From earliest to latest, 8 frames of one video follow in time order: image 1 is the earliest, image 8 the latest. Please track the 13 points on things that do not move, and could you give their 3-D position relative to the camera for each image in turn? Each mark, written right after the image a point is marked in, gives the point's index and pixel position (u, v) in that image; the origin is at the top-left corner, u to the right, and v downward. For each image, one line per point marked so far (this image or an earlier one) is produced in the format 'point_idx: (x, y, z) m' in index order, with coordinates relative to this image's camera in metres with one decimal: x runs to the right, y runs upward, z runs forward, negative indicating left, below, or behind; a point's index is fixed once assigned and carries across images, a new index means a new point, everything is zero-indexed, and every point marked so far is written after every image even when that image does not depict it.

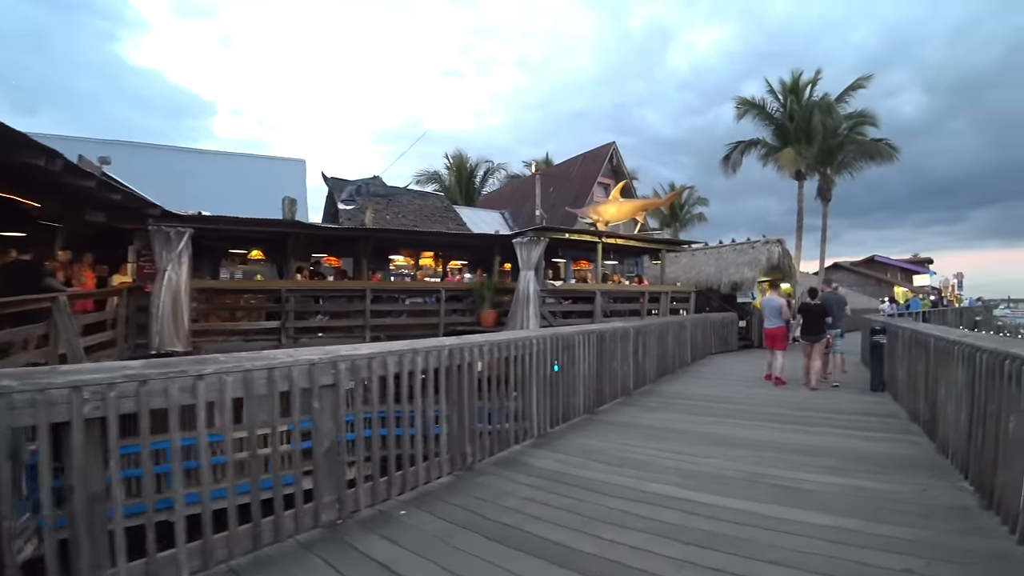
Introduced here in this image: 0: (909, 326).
0: (+5.2, -0.5, +7.9) m
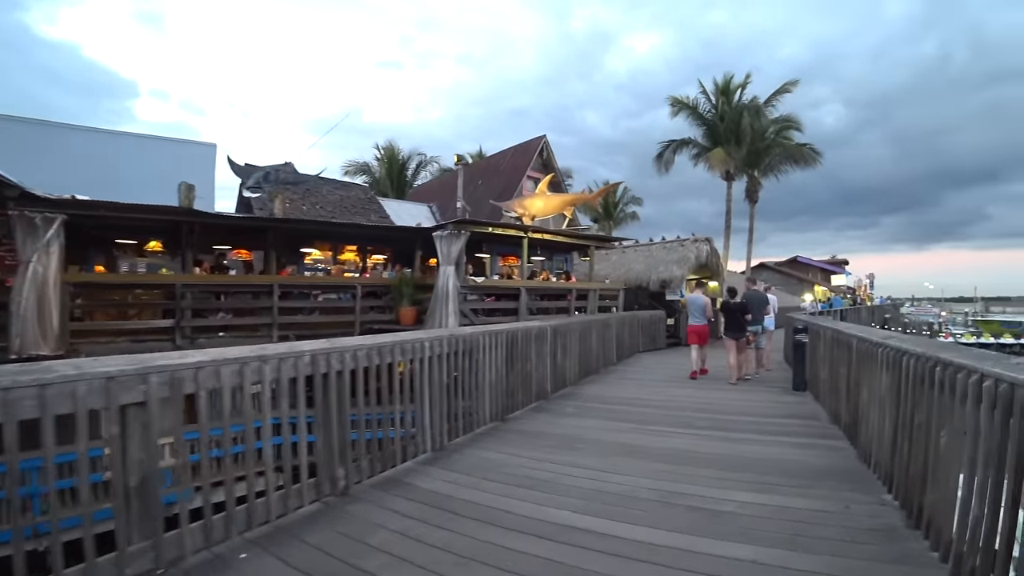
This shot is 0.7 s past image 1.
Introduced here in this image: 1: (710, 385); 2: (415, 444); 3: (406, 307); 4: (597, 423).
0: (+4.0, -0.5, +7.5) m
1: (+3.5, -1.7, +10.5) m
2: (-0.9, -1.5, +5.8) m
3: (-2.7, -0.5, +15.3) m
4: (+1.0, -1.6, +7.2) m
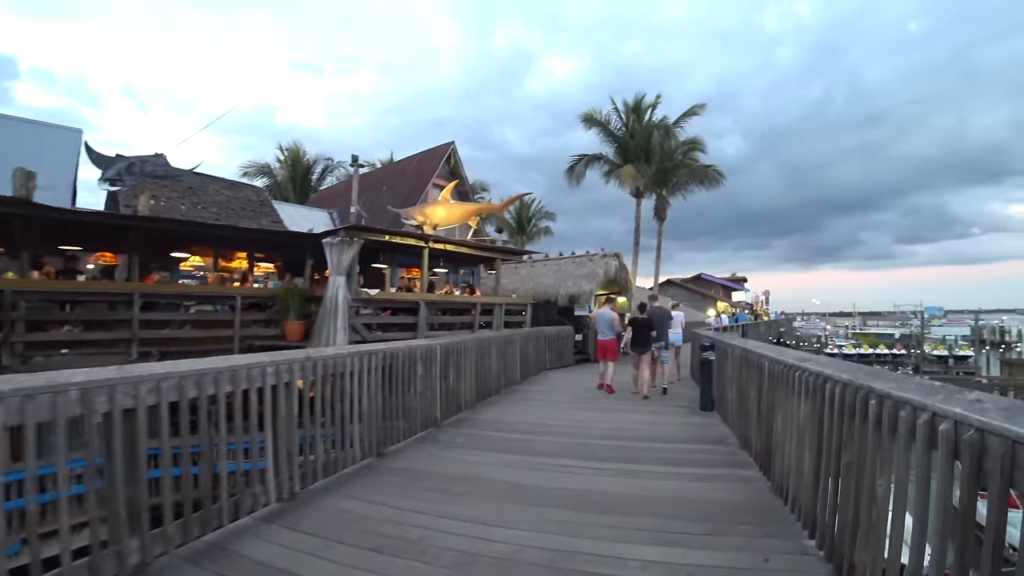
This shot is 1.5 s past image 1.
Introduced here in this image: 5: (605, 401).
0: (+2.6, -0.7, +7.0) m
1: (+1.7, -1.9, +9.9) m
2: (-2.0, -1.6, +4.6) m
3: (-5.1, -0.8, +13.8) m
4: (-0.2, -1.8, +6.3) m
5: (+1.6, -1.9, +10.3) m
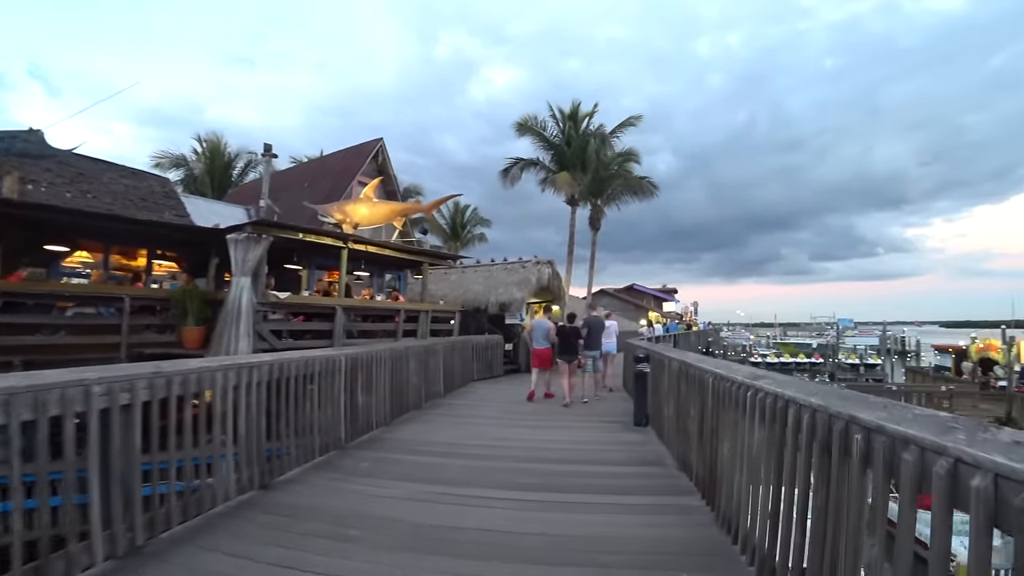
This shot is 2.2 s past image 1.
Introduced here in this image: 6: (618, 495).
0: (+1.8, -0.7, +6.5) m
1: (+0.5, -2.0, +9.2) m
2: (-2.6, -1.6, +3.5) m
3: (-6.6, -0.8, +12.3) m
4: (-1.0, -1.8, +5.4) m
5: (+0.4, -2.0, +9.6) m
6: (+1.0, -1.8, +5.3) m
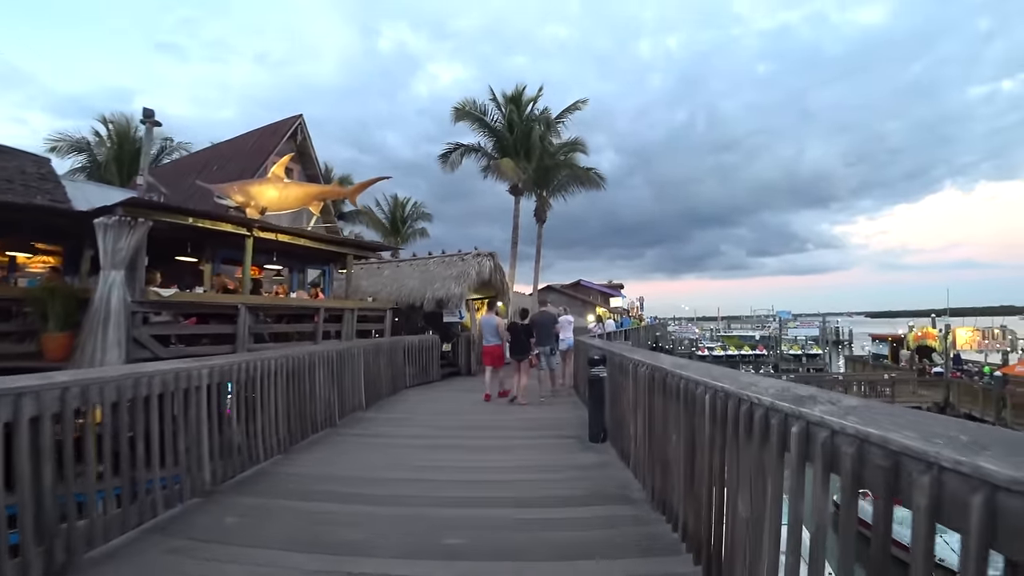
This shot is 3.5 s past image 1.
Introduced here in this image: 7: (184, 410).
0: (+1.1, -0.6, +5.0) m
1: (-0.3, -1.9, +7.6) m
2: (-3.0, -1.5, +1.7) m
3: (-7.8, -0.8, +10.1) m
4: (-1.6, -1.7, +3.7) m
5: (-0.5, -1.9, +8.0) m
6: (+0.4, -1.7, +3.8) m
7: (-2.7, -1.0, +4.9) m
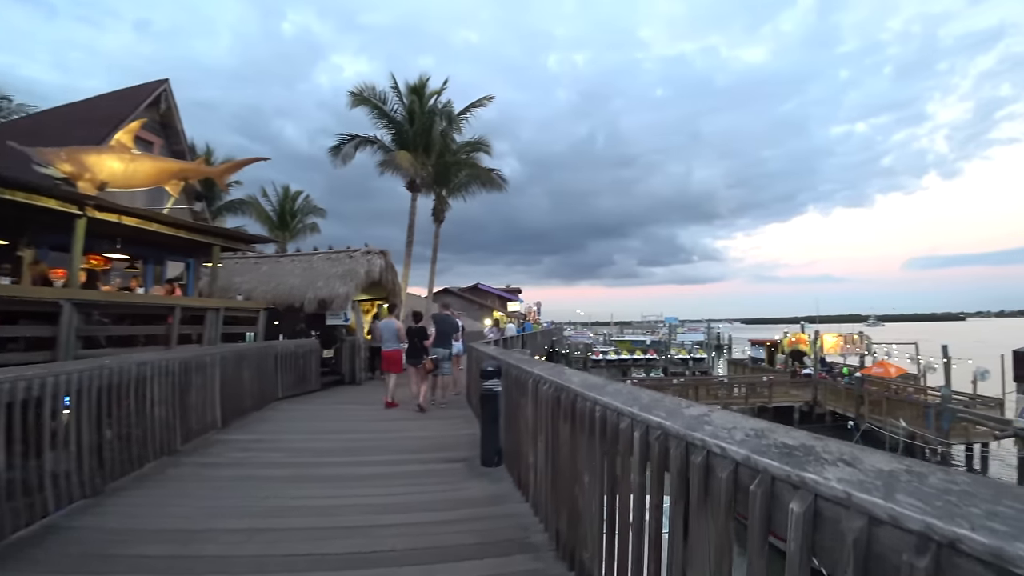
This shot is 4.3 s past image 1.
0: (+0.3, -0.6, +4.2) m
1: (-1.6, -1.9, +6.5) m
2: (-3.2, -1.4, +0.2) m
3: (-9.3, -0.6, +7.7) m
4: (-2.2, -1.6, +2.4) m
5: (-1.9, -1.9, +6.9) m
6: (-0.2, -1.7, +2.8) m
7: (-3.4, -0.9, +3.4) m
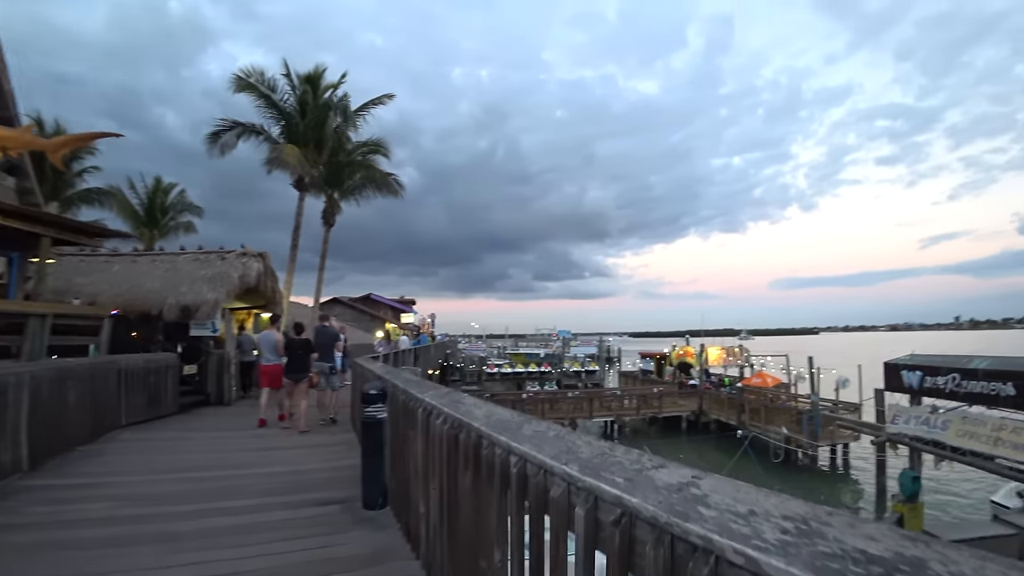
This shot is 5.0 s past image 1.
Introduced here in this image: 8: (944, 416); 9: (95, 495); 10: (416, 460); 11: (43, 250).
0: (-0.3, -0.6, +3.3) m
1: (-2.6, -1.9, +5.2) m
2: (-3.1, -1.3, -1.2) m
3: (-10.4, -0.5, +5.2) m
4: (-2.5, -1.6, +1.1) m
5: (-2.9, -1.9, +5.6) m
6: (-0.6, -1.7, +1.9) m
7: (-3.9, -0.8, +1.9) m
8: (+8.4, -2.5, +11.7) m
9: (-3.9, -1.9, +5.6) m
10: (-0.6, -1.1, +3.9) m
11: (-8.4, +0.7, +10.8) m
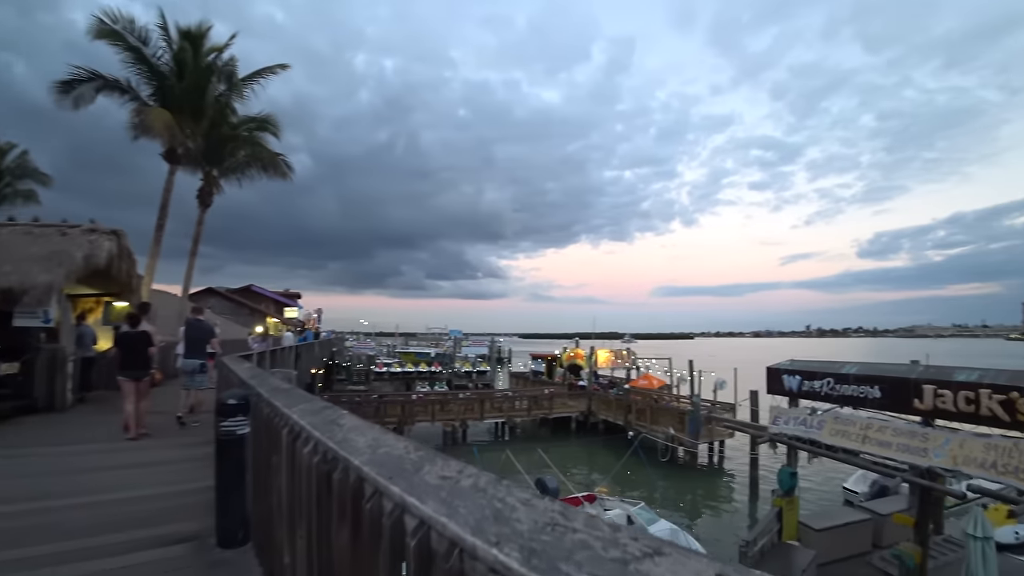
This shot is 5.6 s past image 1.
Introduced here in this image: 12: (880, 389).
0: (-0.8, -0.6, +2.5) m
1: (-3.4, -1.7, +4.0) m
2: (-2.8, -1.2, -2.4) m
3: (-11.0, -0.1, +2.6) m
4: (-2.5, -1.5, 0.0) m
5: (-3.8, -1.7, +4.3) m
6: (-0.8, -1.6, +1.1) m
7: (-4.0, -0.7, +0.5) m
8: (+6.3, -2.7, +12.3) m
9: (-4.7, -1.7, +4.2) m
10: (-1.1, -1.0, +3.1) m
11: (-10.0, +1.1, +8.5) m
12: (+7.1, -2.0, +11.5) m
